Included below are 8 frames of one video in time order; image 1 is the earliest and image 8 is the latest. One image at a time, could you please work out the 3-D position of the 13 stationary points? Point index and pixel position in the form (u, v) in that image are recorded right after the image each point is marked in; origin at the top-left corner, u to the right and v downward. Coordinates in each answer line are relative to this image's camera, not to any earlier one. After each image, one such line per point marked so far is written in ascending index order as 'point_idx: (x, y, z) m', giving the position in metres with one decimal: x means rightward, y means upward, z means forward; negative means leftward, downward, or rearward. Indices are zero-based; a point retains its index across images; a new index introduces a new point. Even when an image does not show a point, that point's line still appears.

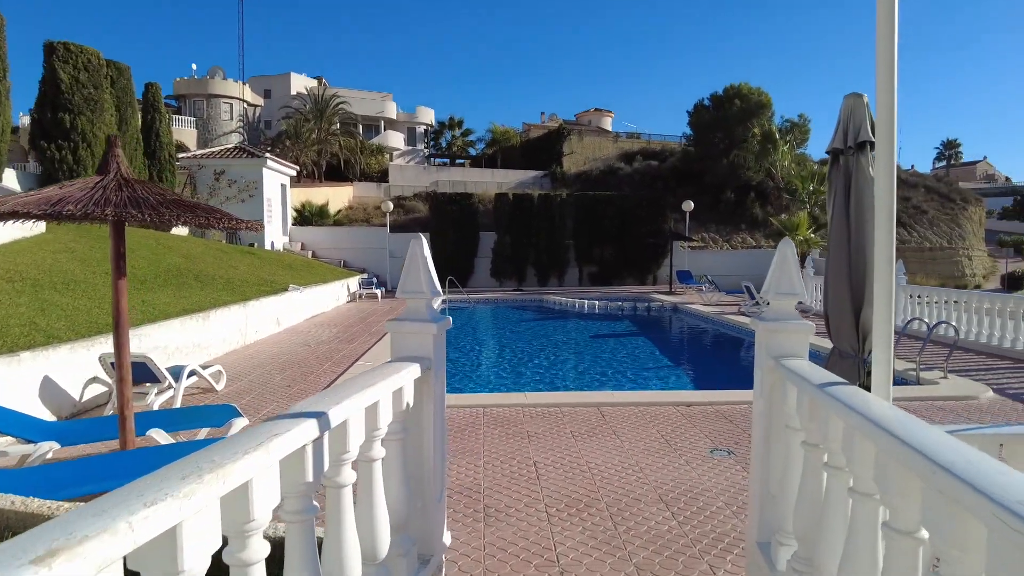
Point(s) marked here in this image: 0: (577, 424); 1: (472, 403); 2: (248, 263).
0: (+0.6, -1.2, +5.4) m
1: (-0.4, -1.2, +6.0) m
2: (-6.9, +0.7, +15.6) m
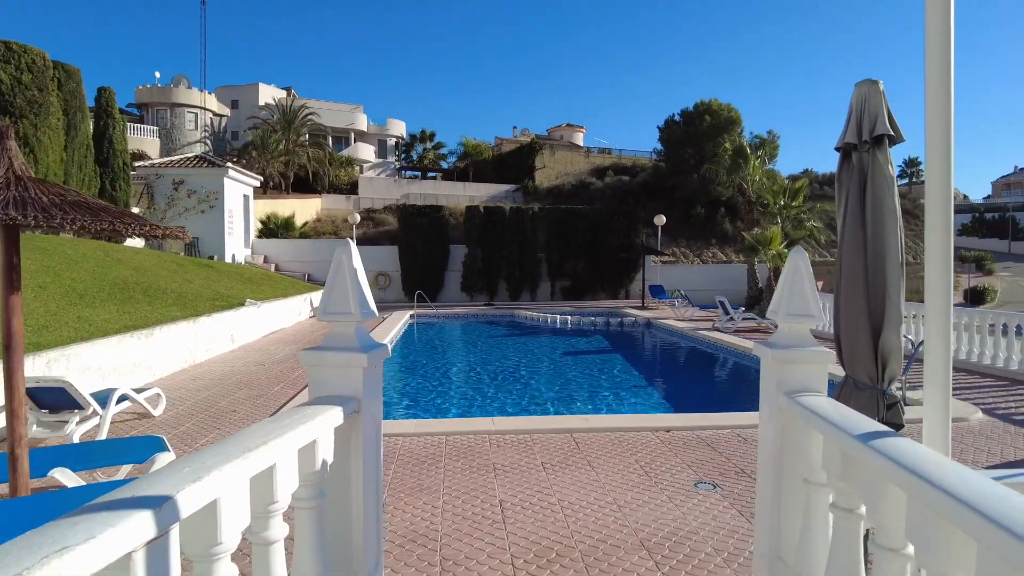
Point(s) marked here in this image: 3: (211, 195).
0: (+0.3, -1.4, +4.9) m
1: (-0.7, -1.3, +5.5) m
2: (-7.7, +0.3, +14.8) m
3: (-9.9, +3.0, +19.5) m
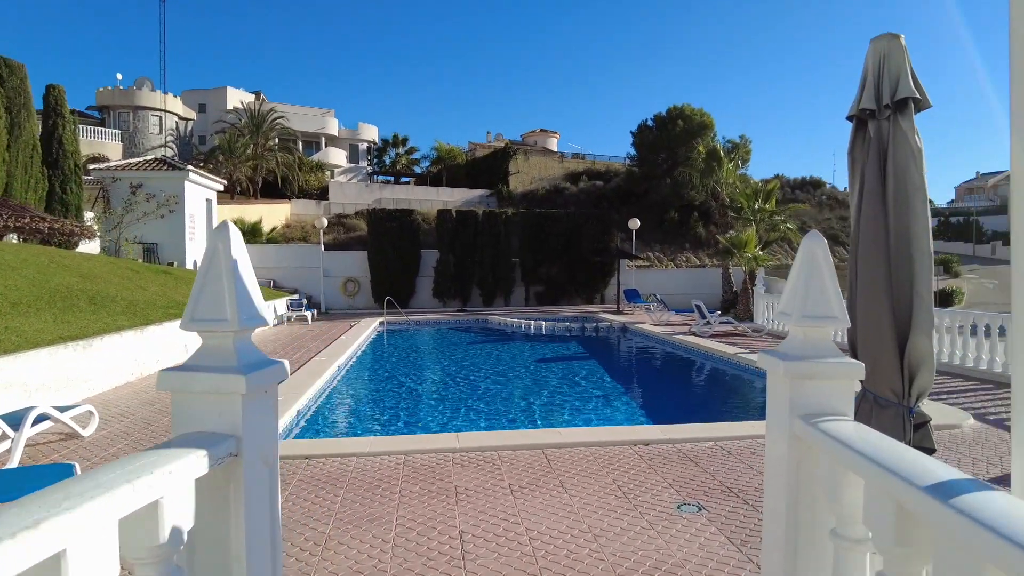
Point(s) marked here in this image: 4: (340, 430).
0: (0.0, -1.4, +4.5) m
1: (-1.0, -1.4, +5.0) m
2: (-8.3, +0.1, +14.0) m
3: (-10.7, +2.8, +18.7) m
4: (-2.2, -1.8, +7.7) m
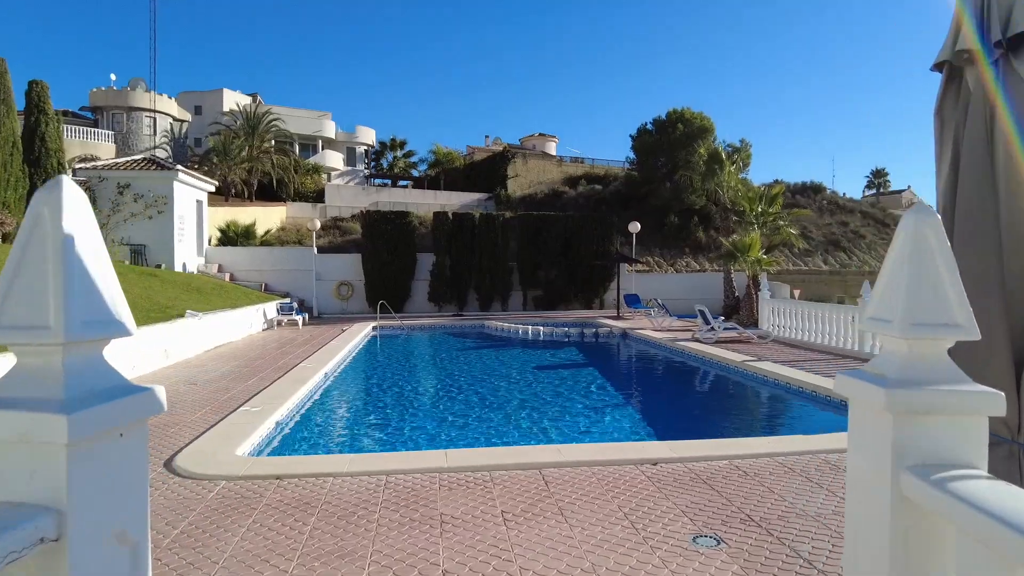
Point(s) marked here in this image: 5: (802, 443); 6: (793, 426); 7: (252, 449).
0: (0.0, -1.4, +4.0) m
1: (-1.1, -1.4, +4.5) m
2: (-8.4, +0.1, +13.5) m
3: (-10.8, +2.7, +18.2) m
4: (-2.2, -1.8, +7.2) m
5: (+2.6, -1.4, +5.2) m
6: (+4.0, -1.9, +8.5) m
7: (-2.5, -1.5, +5.7) m
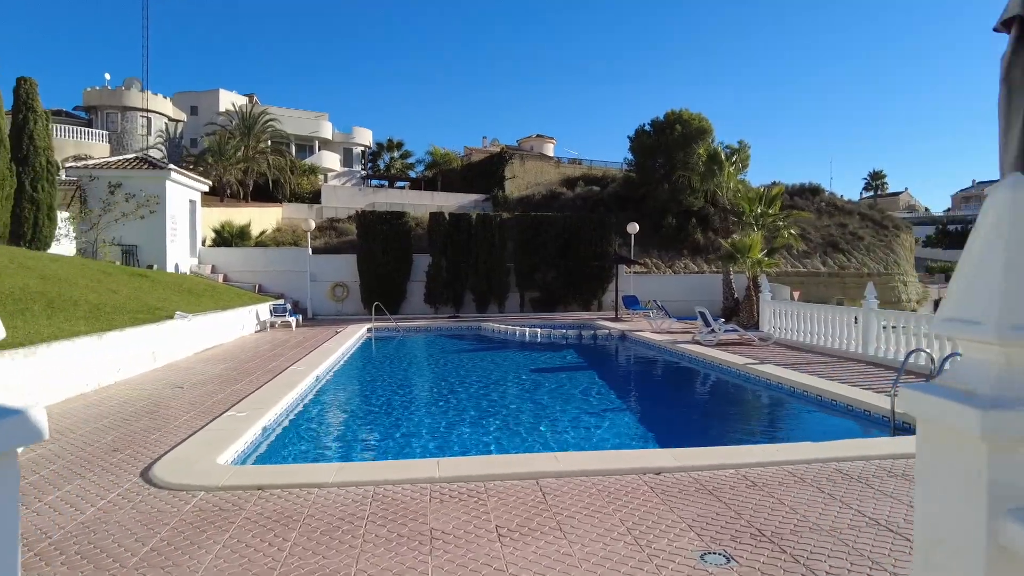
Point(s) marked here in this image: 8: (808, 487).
0: (0.0, -1.4, +3.7) m
1: (-1.1, -1.4, +4.3) m
2: (-8.5, 0.0, +13.2) m
3: (-10.9, +2.7, +18.0) m
4: (-2.3, -1.8, +7.0) m
5: (+2.5, -1.4, +5.0) m
6: (+4.0, -1.9, +8.2) m
7: (-2.5, -1.5, +5.4) m
8: (+2.1, -1.4, +4.3) m
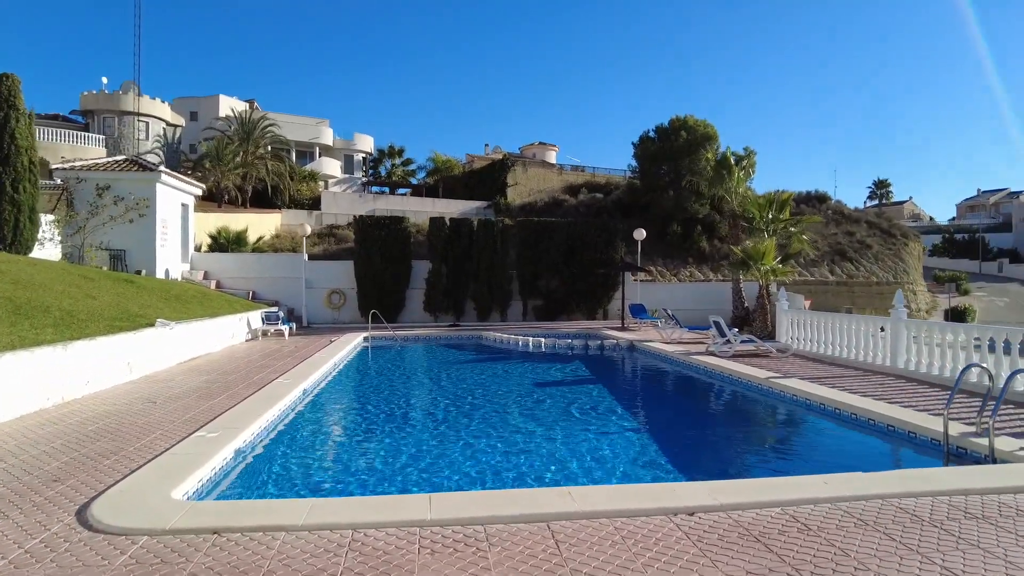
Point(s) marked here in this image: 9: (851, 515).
0: (0.0, -1.4, +3.0) m
1: (-1.1, -1.4, +3.6) m
2: (-8.4, -0.1, +12.6) m
3: (-10.8, +2.5, +17.3) m
4: (-2.2, -1.9, +6.3) m
5: (+2.6, -1.4, +4.3) m
6: (+4.0, -2.0, +7.5) m
7: (-2.5, -1.6, +4.7) m
8: (+2.2, -1.5, +3.6) m
9: (+2.2, -1.5, +3.8) m
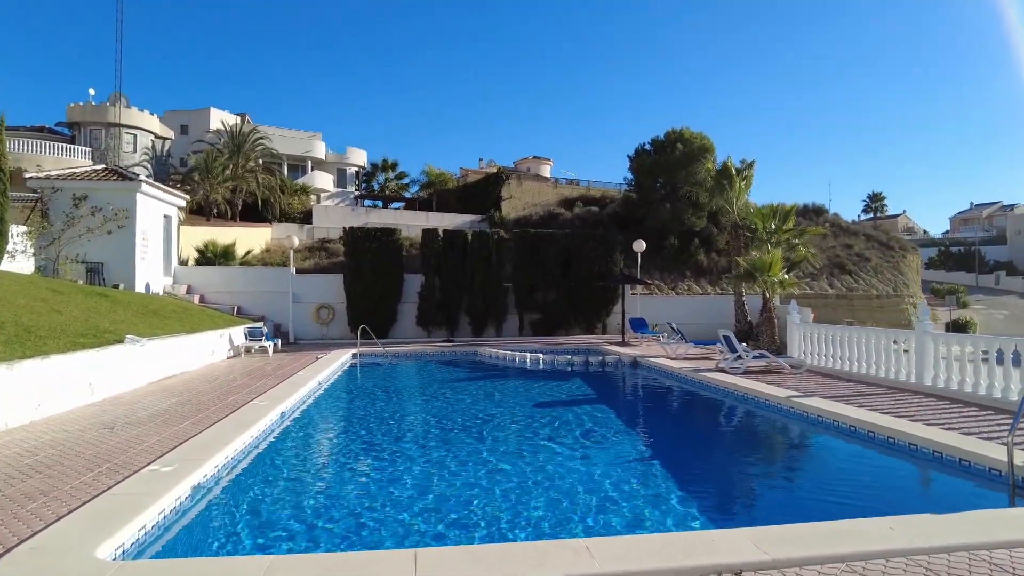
0: (0.0, -1.5, +2.3) m
1: (-1.0, -1.4, +2.8) m
2: (-8.5, -0.4, +11.8) m
3: (-10.9, +2.1, +16.6) m
4: (-2.2, -2.0, +5.5) m
5: (+2.6, -1.5, +3.6) m
6: (+4.0, -2.2, +6.8) m
7: (-2.5, -1.7, +3.9) m
8: (+2.2, -1.5, +2.9) m
9: (+2.2, -1.5, +3.1) m
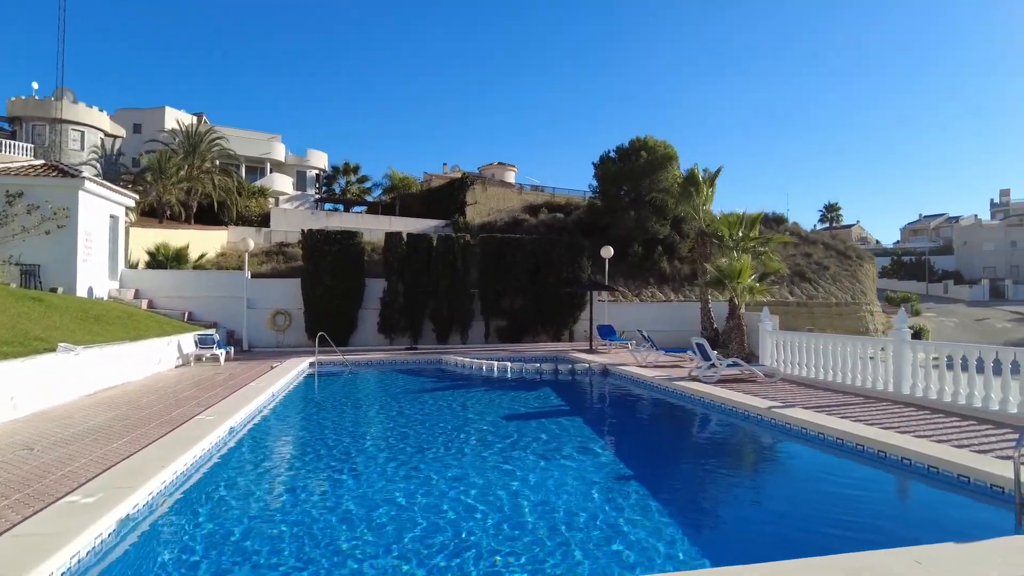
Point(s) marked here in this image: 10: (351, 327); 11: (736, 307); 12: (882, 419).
0: (0.0, -1.5, +1.8) m
1: (-1.1, -1.5, +2.3) m
2: (-9.1, -0.4, +10.8) m
3: (-11.8, +2.0, +15.5) m
4: (-2.5, -2.0, +4.9) m
5: (+2.5, -1.5, +3.3) m
6: (+3.7, -2.2, +6.6) m
7: (-2.6, -1.7, +3.3) m
8: (+2.1, -1.5, +2.5) m
9: (+2.1, -1.5, +2.8) m
10: (-5.1, -1.2, +18.6) m
11: (+6.0, -0.5, +15.8) m
12: (+5.0, -1.8, +8.2) m
